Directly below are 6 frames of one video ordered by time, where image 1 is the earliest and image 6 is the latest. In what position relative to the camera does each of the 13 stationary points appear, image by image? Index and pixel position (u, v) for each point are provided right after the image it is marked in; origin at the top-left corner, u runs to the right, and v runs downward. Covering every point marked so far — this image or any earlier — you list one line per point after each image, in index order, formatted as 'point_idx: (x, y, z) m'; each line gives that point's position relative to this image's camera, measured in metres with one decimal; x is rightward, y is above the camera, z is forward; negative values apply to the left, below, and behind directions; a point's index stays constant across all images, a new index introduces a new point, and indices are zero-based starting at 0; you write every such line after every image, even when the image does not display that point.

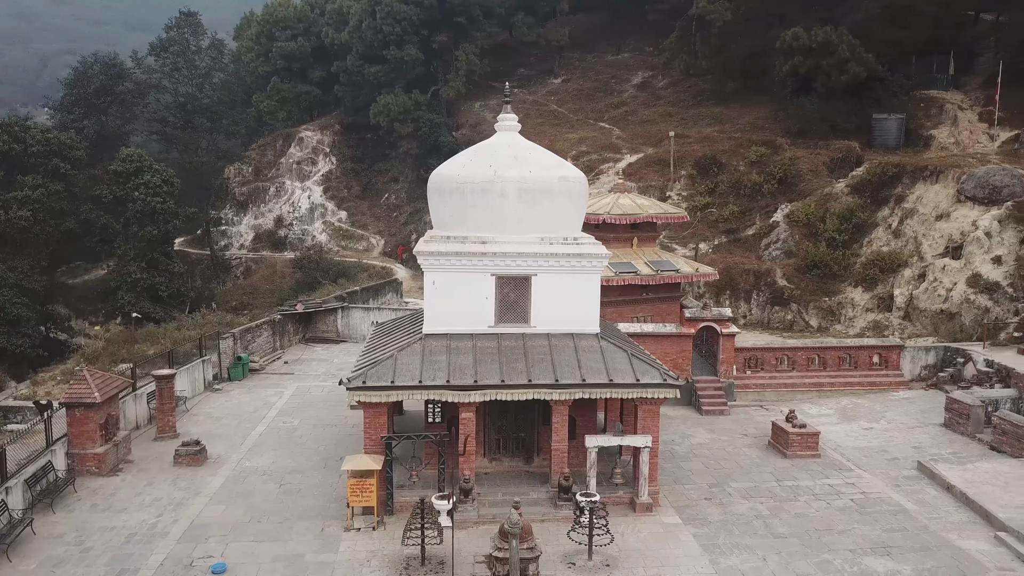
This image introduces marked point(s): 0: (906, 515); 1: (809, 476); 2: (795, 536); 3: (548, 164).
0: (+6.7, -3.8, +13.8) m
1: (+5.7, -3.6, +15.7) m
2: (+4.5, -4.0, +13.0) m
3: (+0.7, +2.2, +14.7) m
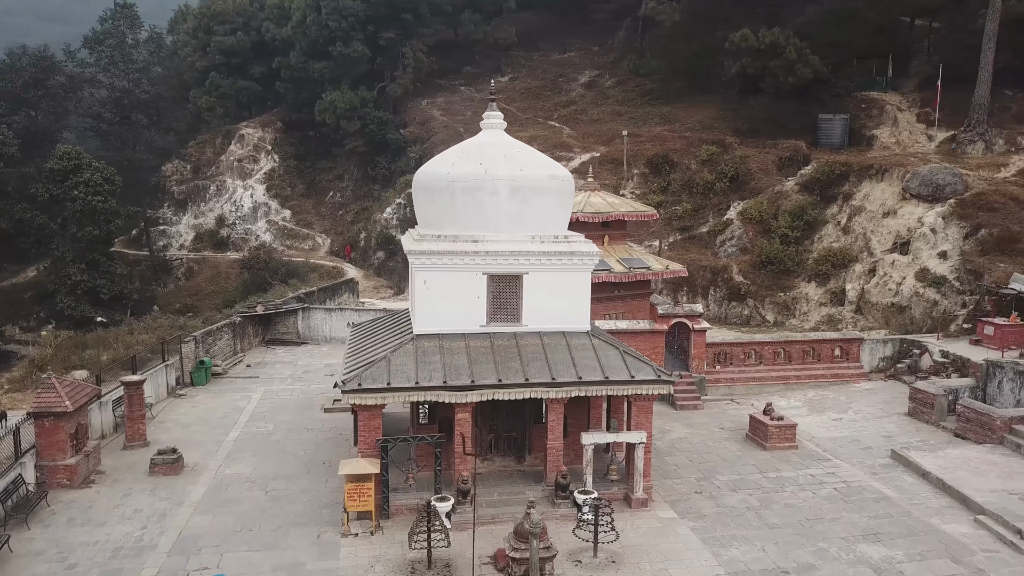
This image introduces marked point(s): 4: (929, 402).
0: (+6.6, -3.8, +14.3) m
1: (+5.5, -3.5, +16.1) m
2: (+4.5, -3.9, +13.3) m
3: (+0.5, +2.3, +14.7) m
4: (+9.4, -2.6, +18.4) m
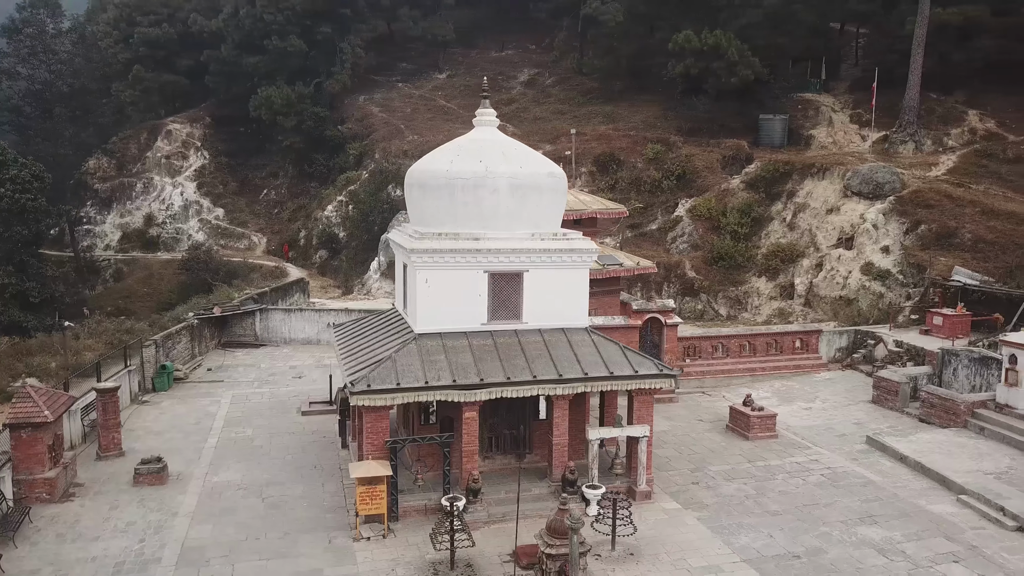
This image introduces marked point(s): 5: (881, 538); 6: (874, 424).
0: (+6.7, -3.6, +14.9) m
1: (+5.4, -3.4, +16.6) m
2: (+4.7, -3.8, +13.8) m
3: (+0.4, +2.3, +14.7) m
4: (+9.0, -2.4, +19.3) m
5: (+5.8, -3.9, +12.8) m
6: (+8.2, -3.1, +18.4) m
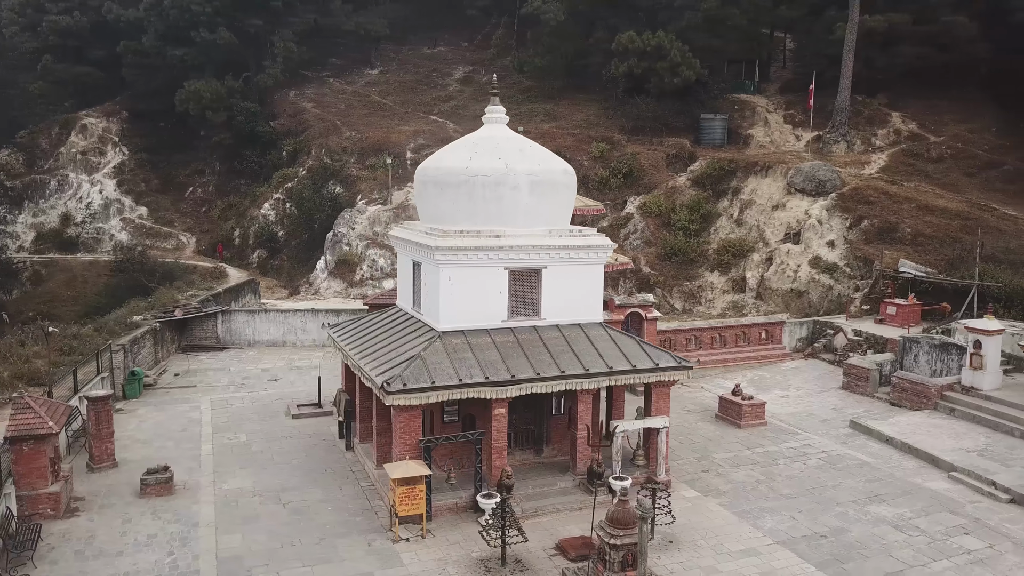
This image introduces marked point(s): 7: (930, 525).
0: (+7.0, -3.5, +15.8) m
1: (+5.5, -3.3, +17.3) m
2: (+5.1, -3.7, +14.5) m
3: (+0.7, +2.4, +14.9) m
4: (+8.8, -2.2, +20.4) m
5: (+6.4, -3.8, +13.6) m
6: (+8.1, -2.9, +19.4) m
7: (+6.8, -3.9, +13.2) m
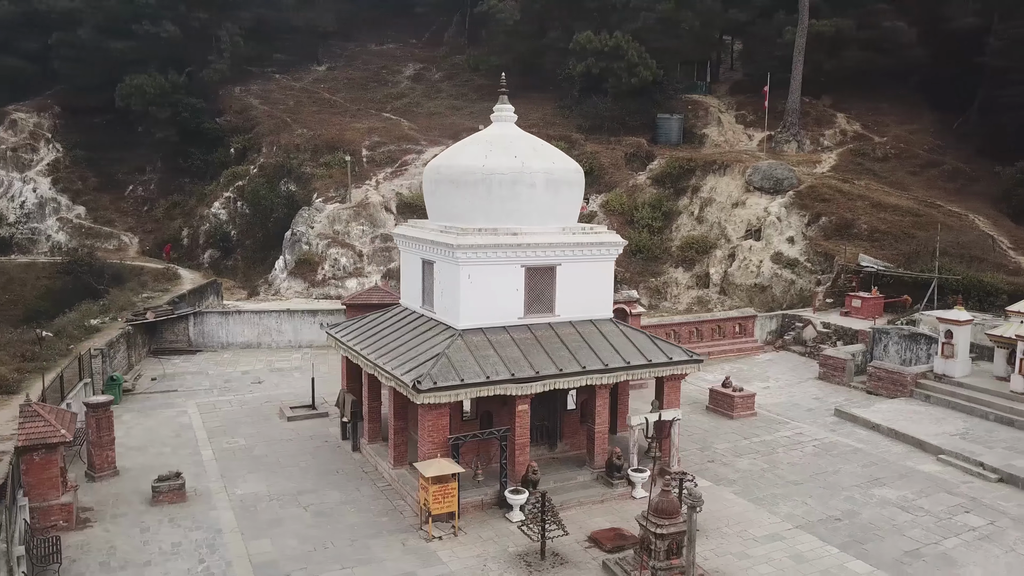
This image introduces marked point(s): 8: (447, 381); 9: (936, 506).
0: (+7.1, -3.3, +16.5) m
1: (+5.5, -3.2, +17.9) m
2: (+5.5, -3.6, +15.0) m
3: (+0.9, +2.4, +15.0) m
4: (+8.5, -2.0, +21.3) m
5: (+6.7, -3.7, +14.3) m
6: (+7.9, -2.7, +20.2) m
7: (+7.2, -3.7, +13.9) m
8: (-1.0, -1.5, +12.7) m
9: (+7.3, -3.7, +13.9) m
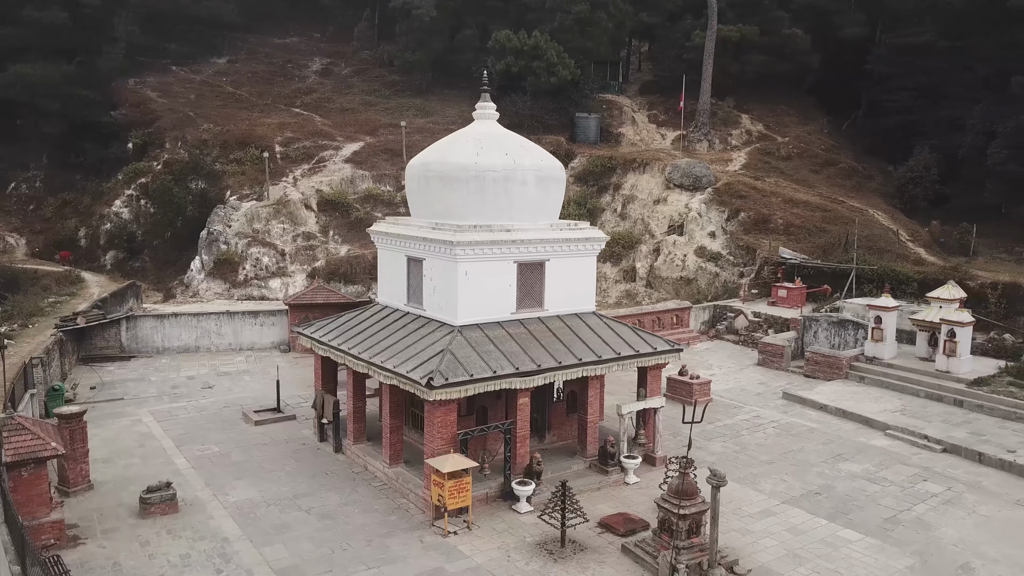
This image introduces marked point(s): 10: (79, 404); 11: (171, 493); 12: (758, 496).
0: (+6.7, -3.1, +17.8) m
1: (+4.9, -3.0, +18.9) m
2: (+5.2, -3.4, +16.0) m
3: (+0.7, +2.5, +15.4) m
4: (+7.4, -1.8, +22.6) m
5: (+6.6, -3.5, +15.5) m
6: (+6.9, -2.5, +21.5) m
7: (+7.1, -3.5, +15.2) m
8: (-0.9, -1.4, +12.8) m
9: (+7.2, -3.5, +15.2) m
10: (-10.1, -2.7, +18.9) m
11: (-5.5, -3.3, +13.2) m
12: (+4.3, -3.7, +14.2) m
